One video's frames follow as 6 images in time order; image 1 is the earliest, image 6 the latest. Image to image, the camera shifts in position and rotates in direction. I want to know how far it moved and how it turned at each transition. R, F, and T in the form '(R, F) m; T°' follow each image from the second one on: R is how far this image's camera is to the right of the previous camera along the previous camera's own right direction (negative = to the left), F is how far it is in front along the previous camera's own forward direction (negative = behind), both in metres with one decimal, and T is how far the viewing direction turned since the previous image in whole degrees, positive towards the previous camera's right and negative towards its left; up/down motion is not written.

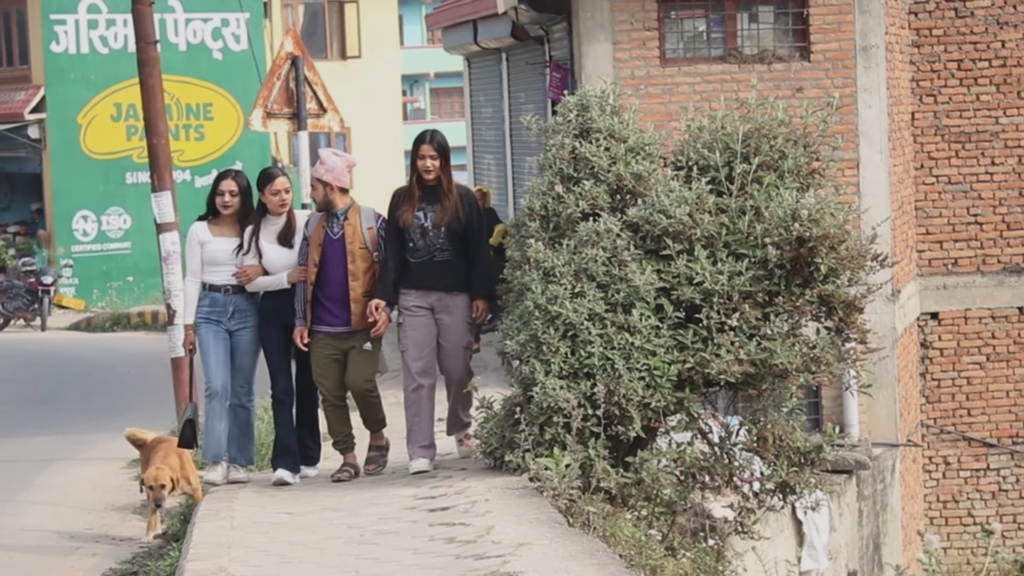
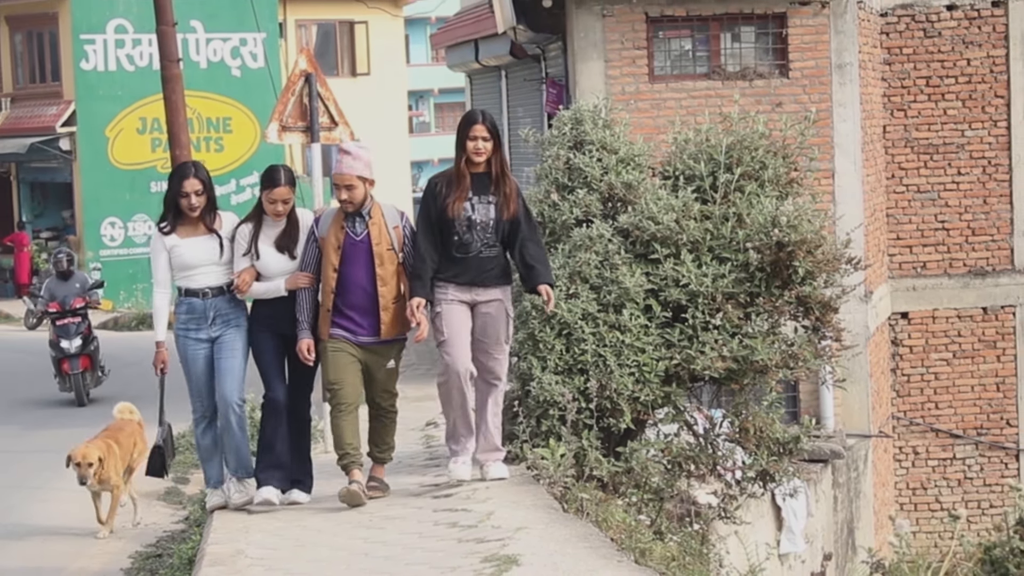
(0.0, -0.8) m; 0°
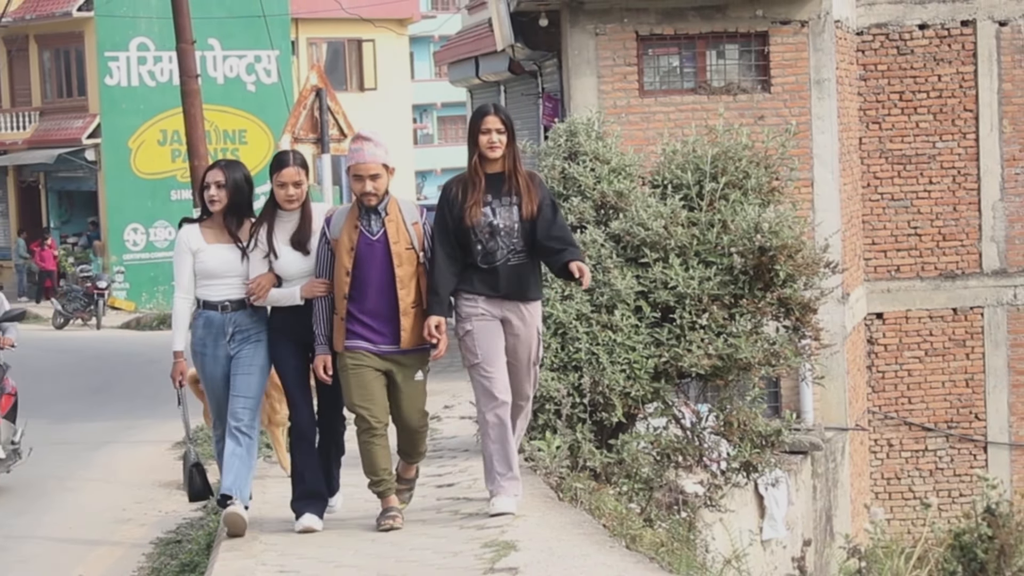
(0.0, -0.8) m; 0°
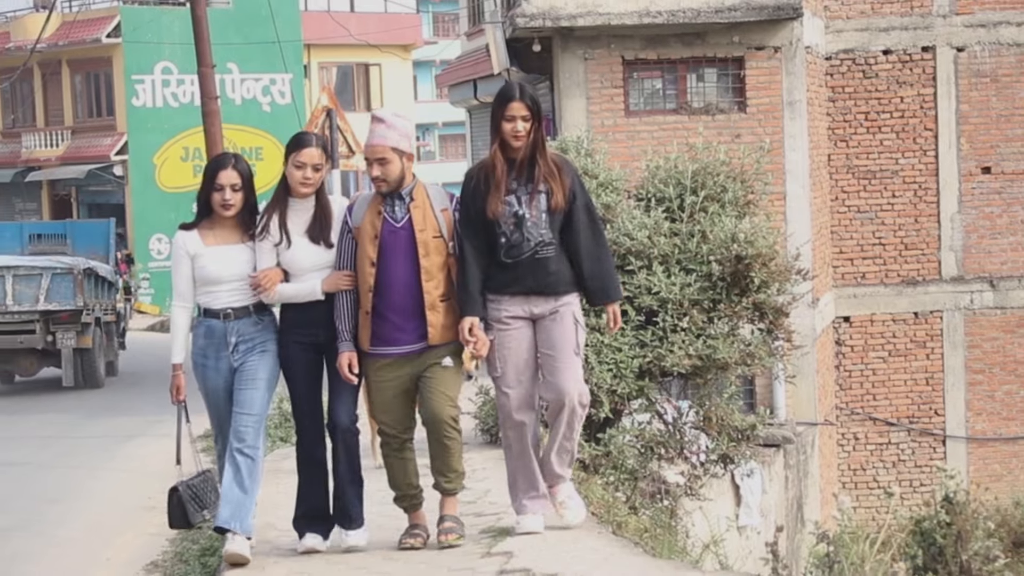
(0.0, -1.1) m; 0°
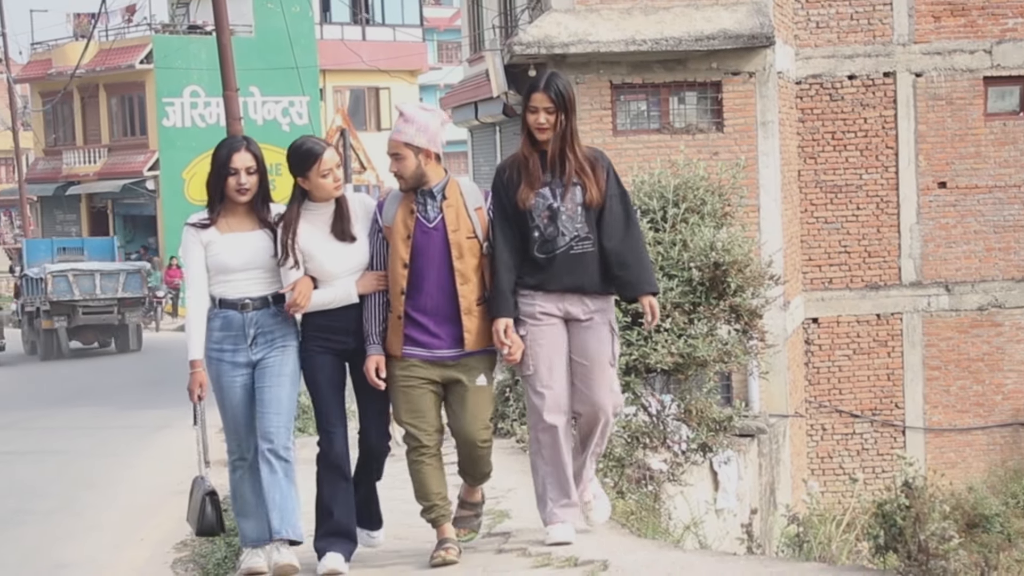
(0.0, -1.4) m; 0°
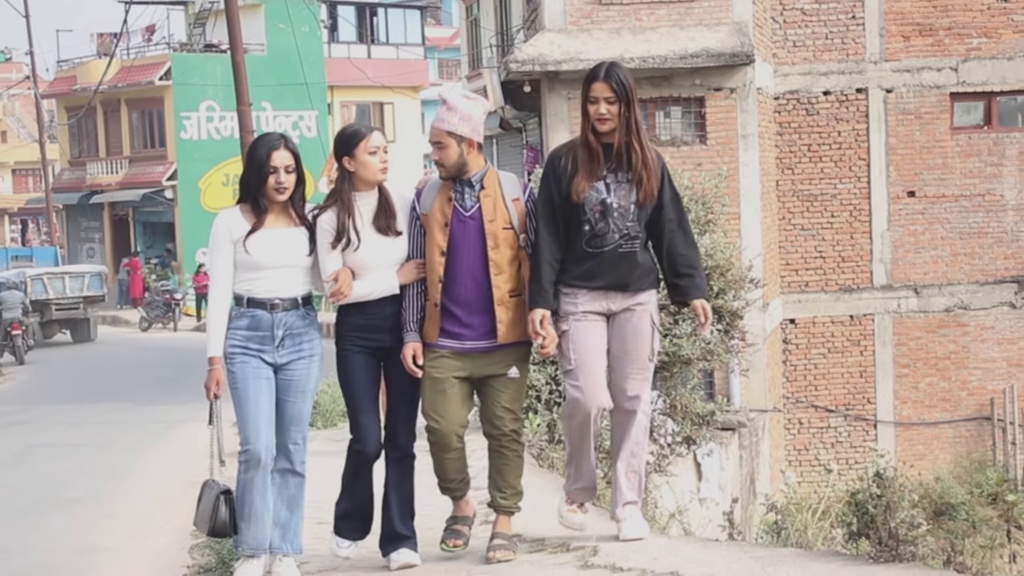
(0.0, -1.0) m; 0°
